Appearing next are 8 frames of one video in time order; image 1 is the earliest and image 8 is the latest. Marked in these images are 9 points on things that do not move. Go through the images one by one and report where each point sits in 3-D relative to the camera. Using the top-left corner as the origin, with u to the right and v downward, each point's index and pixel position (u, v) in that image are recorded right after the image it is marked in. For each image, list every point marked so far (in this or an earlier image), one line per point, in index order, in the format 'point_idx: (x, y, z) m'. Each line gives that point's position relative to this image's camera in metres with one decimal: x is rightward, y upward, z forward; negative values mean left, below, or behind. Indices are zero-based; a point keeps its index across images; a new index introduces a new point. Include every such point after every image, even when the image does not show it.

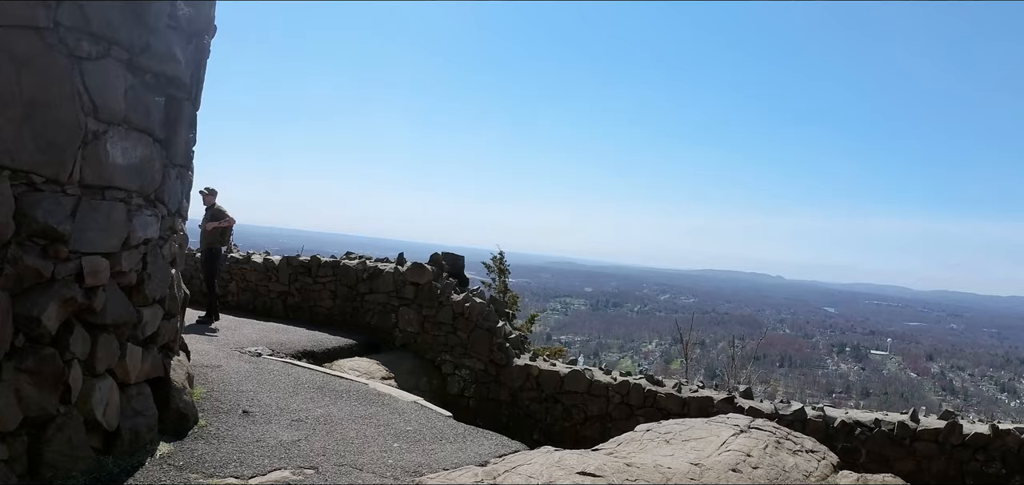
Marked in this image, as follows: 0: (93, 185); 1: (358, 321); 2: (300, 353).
0: (-2.2, +0.3, +3.3) m
1: (-2.1, -1.1, +8.7) m
2: (-2.4, -1.3, +7.3) m
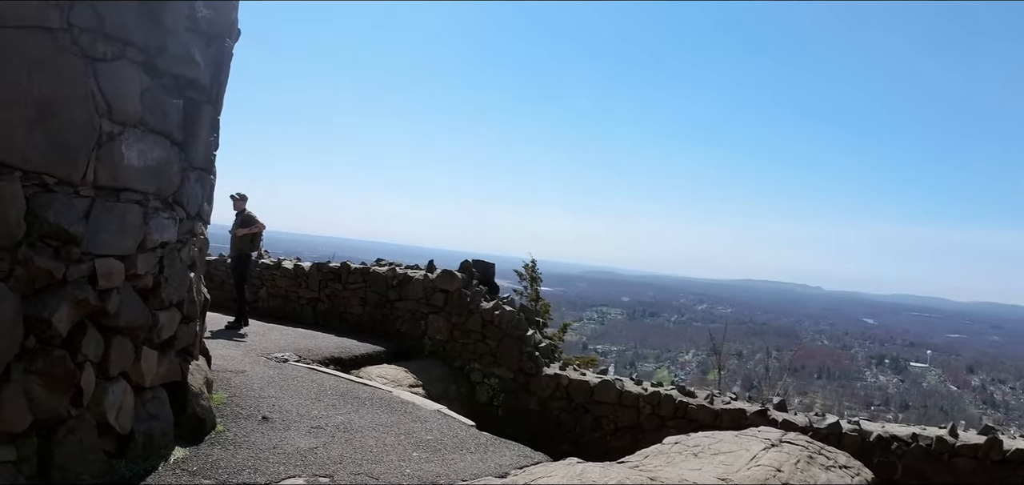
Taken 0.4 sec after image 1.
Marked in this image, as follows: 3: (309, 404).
0: (-2.1, +0.3, +3.3) m
1: (-1.7, -1.2, +8.7) m
2: (-2.1, -1.3, +7.3) m
3: (-1.6, -1.3, +5.0) m
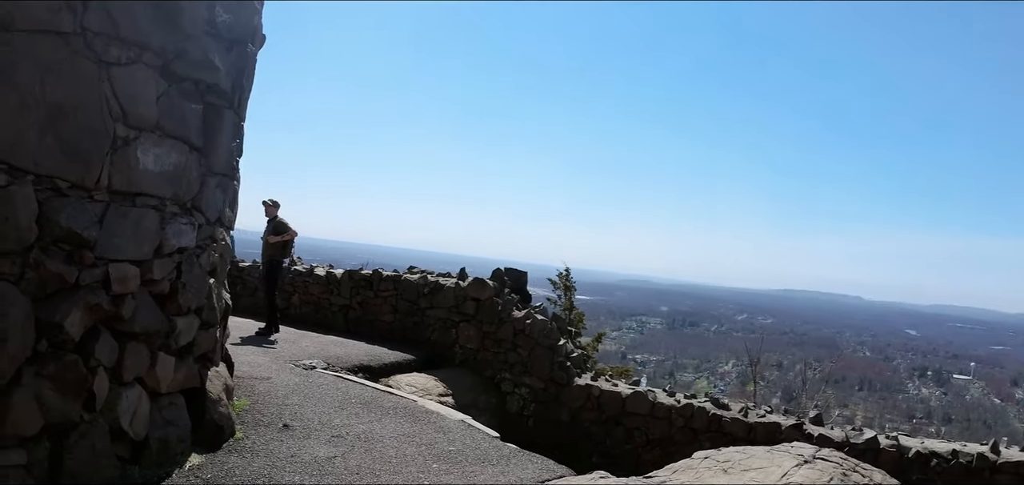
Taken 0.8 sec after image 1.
0: (-2.0, +0.3, +3.3) m
1: (-1.3, -1.3, +8.6) m
2: (-1.7, -1.4, +7.2) m
3: (-1.4, -1.3, +4.9) m
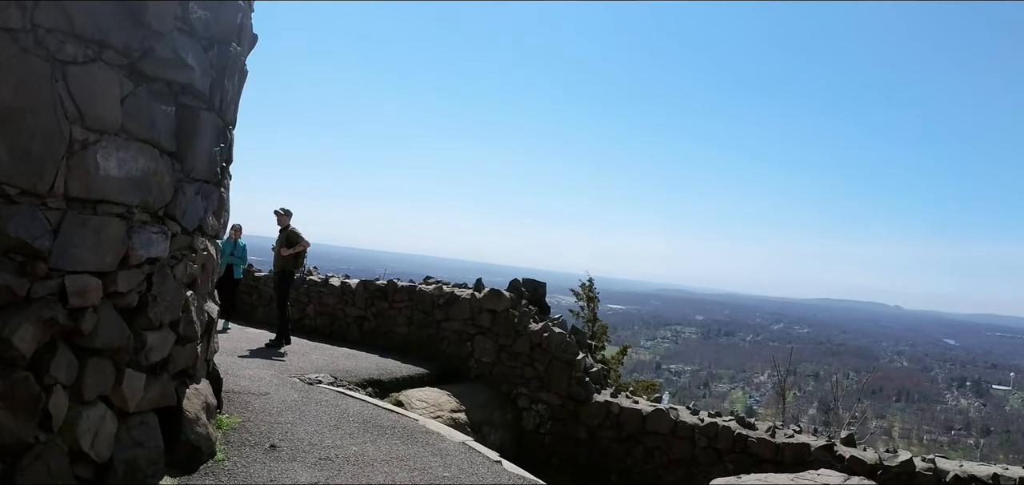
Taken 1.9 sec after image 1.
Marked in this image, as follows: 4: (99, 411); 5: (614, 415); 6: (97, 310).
0: (-2.1, +0.2, +3.1) m
1: (-1.0, -1.4, +8.3) m
2: (-1.6, -1.5, +7.0) m
3: (-1.4, -1.4, +4.7) m
4: (-2.1, -0.9, +3.3) m
5: (+1.1, -1.9, +7.1) m
6: (-2.1, -0.3, +3.2) m
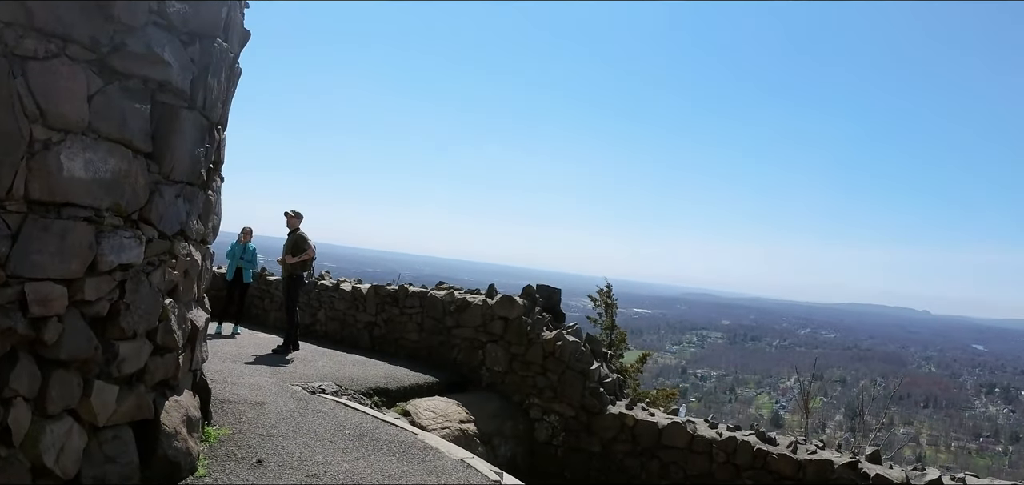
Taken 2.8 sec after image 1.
0: (-2.1, +0.2, +2.9) m
1: (-0.9, -1.4, +8.1) m
2: (-1.5, -1.6, +6.8) m
3: (-1.3, -1.4, +4.5) m
4: (-2.1, -0.9, +3.1) m
5: (+1.2, -2.0, +6.8) m
6: (-2.1, -0.4, +3.0) m
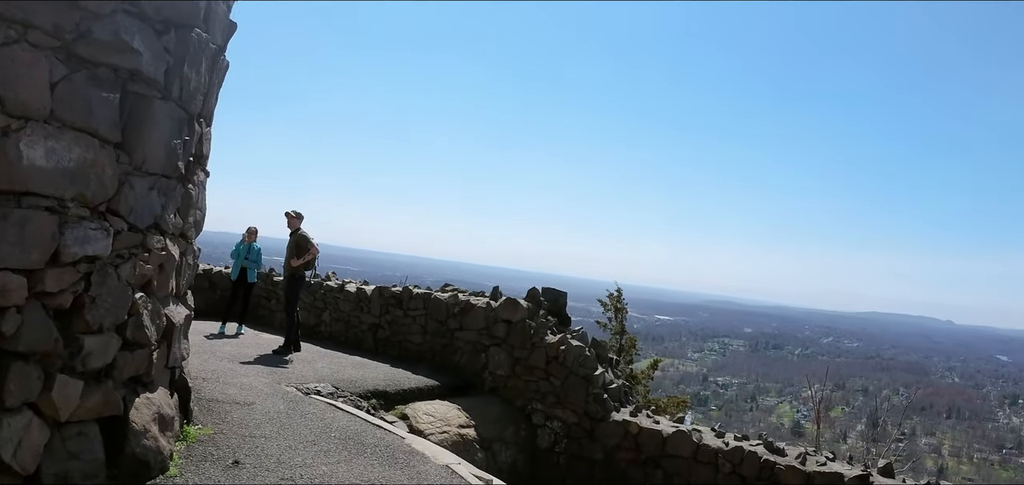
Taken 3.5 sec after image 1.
0: (-2.3, +0.2, +2.8) m
1: (-0.8, -1.4, +8.0) m
2: (-1.5, -1.6, +6.7) m
3: (-1.4, -1.4, +4.3) m
4: (-2.3, -0.8, +3.0) m
5: (+1.2, -2.0, +6.5) m
6: (-2.2, -0.3, +2.9) m
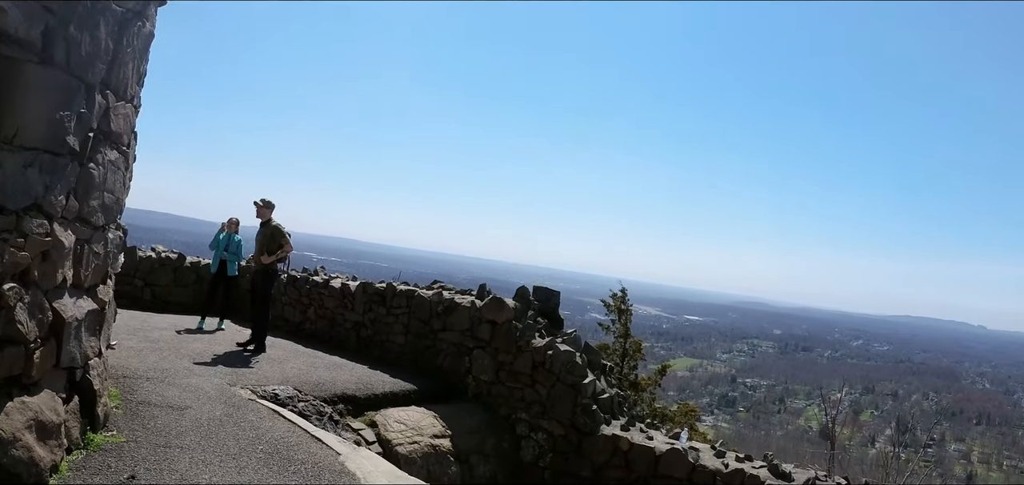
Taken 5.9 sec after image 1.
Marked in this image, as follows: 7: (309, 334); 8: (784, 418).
0: (-2.7, +0.3, +2.4) m
1: (-1.0, -1.4, +7.5) m
2: (-1.7, -1.5, +6.2) m
3: (-1.8, -1.3, +3.9) m
4: (-2.7, -0.8, +2.6) m
5: (+1.0, -1.9, +5.9) m
6: (-2.7, -0.2, +2.5) m
7: (-2.7, -1.2, +8.5) m
8: (+7.7, -5.2, +18.2) m
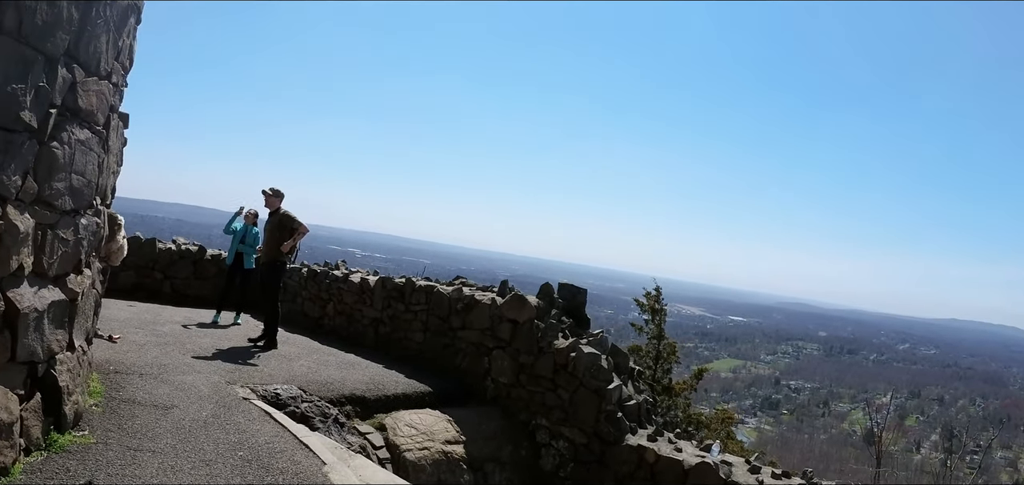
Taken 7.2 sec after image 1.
0: (-2.8, +0.4, +2.2) m
1: (-0.7, -1.3, +7.1) m
2: (-1.5, -1.4, +5.9) m
3: (-1.8, -1.2, +3.5) m
4: (-2.8, -0.7, +2.3) m
5: (+1.1, -1.9, +5.4) m
6: (-2.7, -0.2, +2.3) m
7: (-2.3, -1.1, +8.2) m
8: (+8.6, -5.2, +17.2) m
